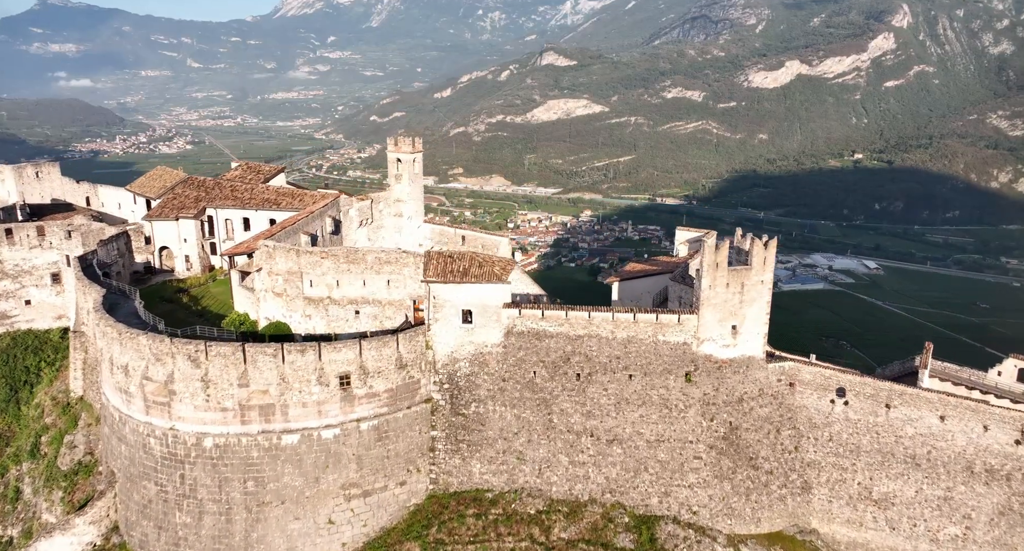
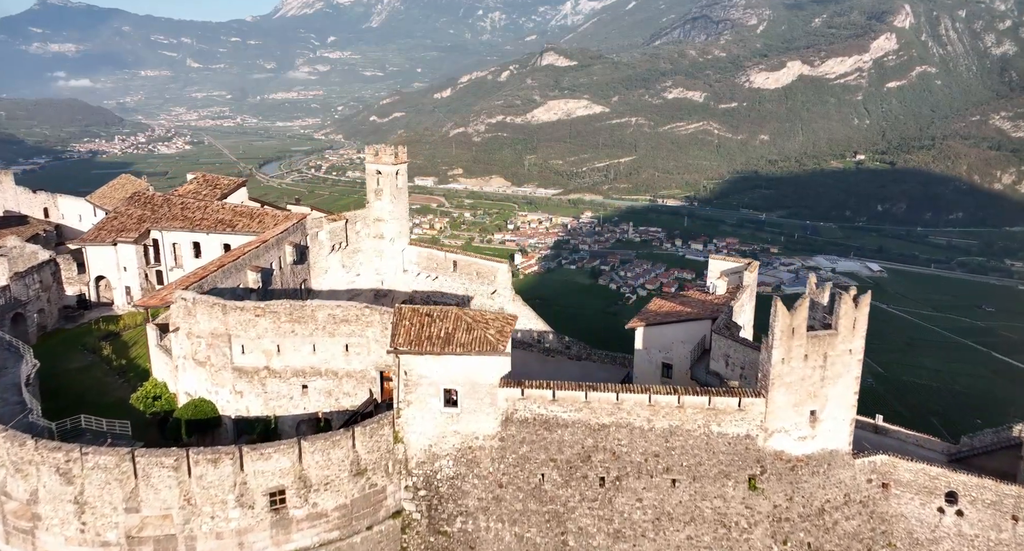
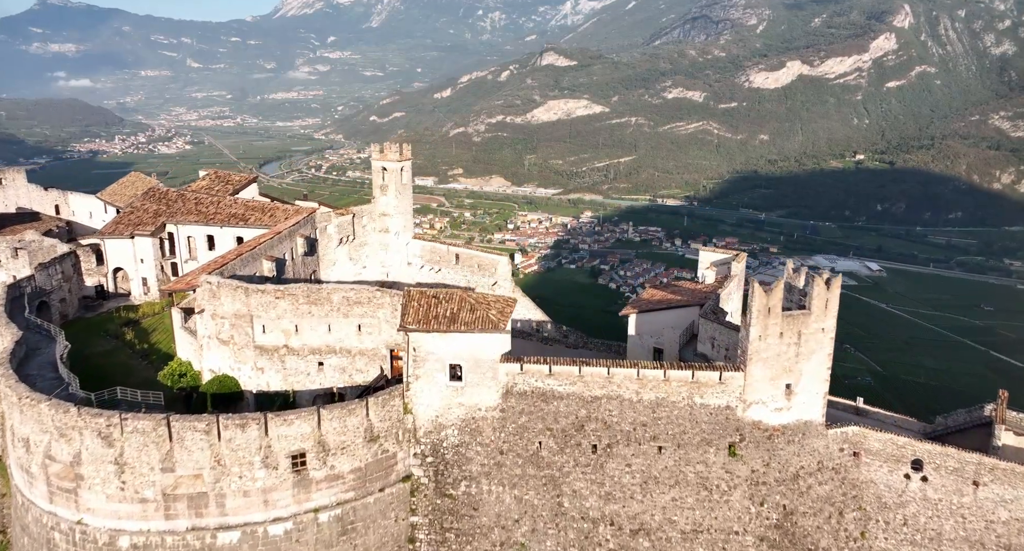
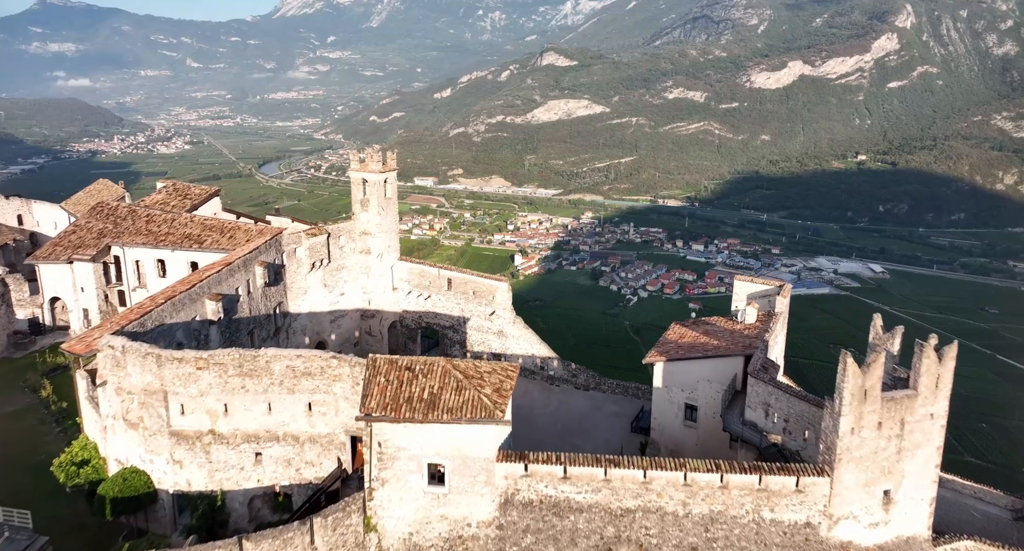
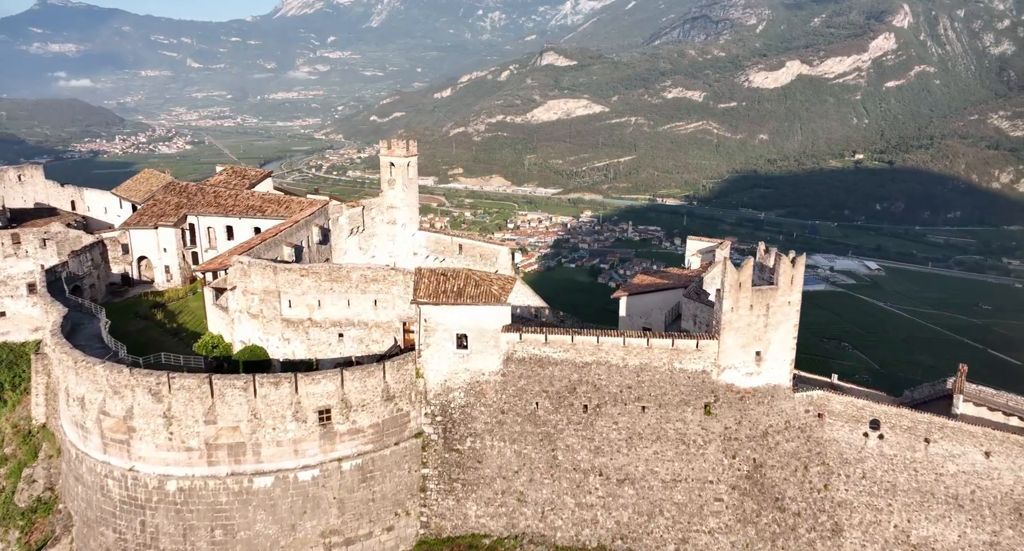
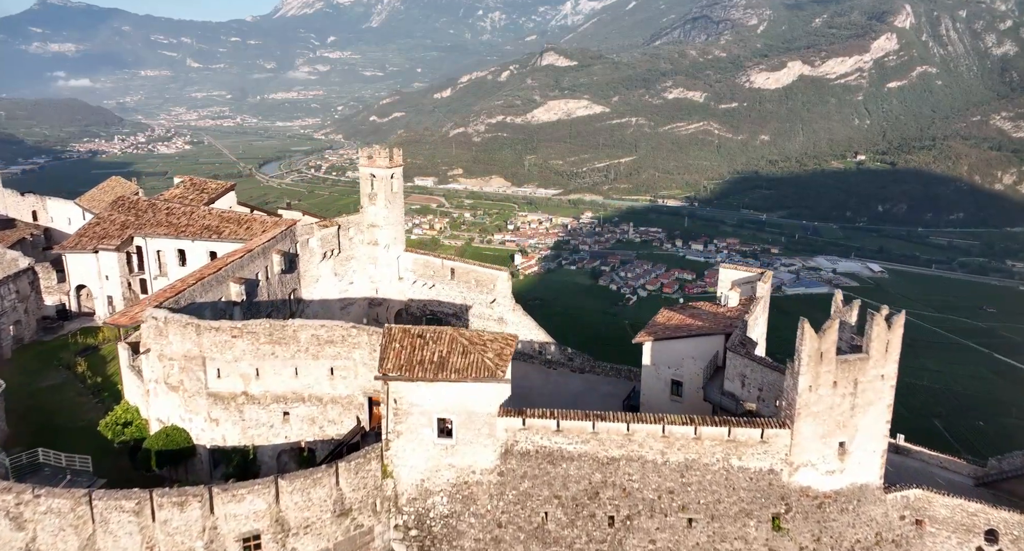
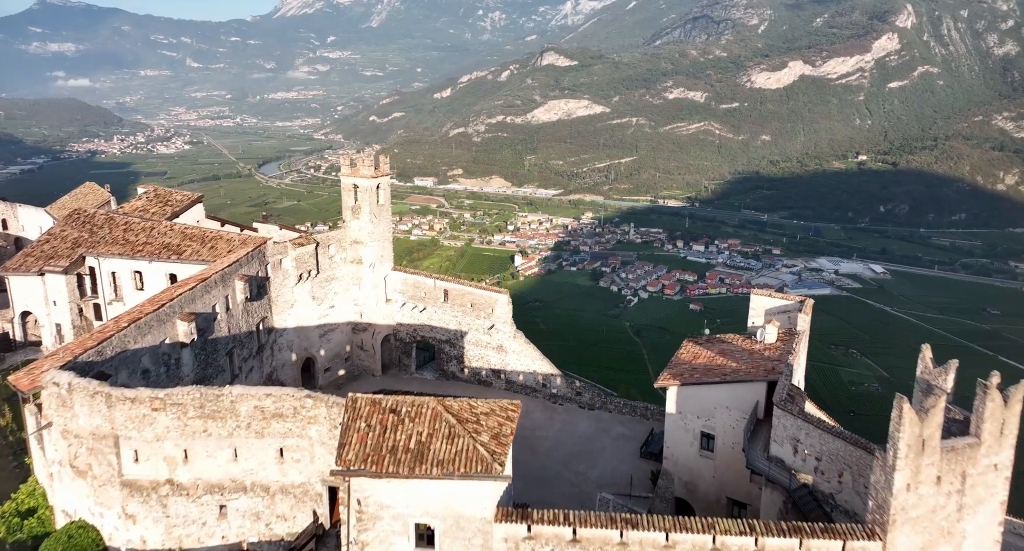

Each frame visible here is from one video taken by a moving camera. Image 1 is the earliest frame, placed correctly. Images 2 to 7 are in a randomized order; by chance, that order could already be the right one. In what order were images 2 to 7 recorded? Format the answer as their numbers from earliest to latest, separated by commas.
5, 3, 2, 6, 4, 7
